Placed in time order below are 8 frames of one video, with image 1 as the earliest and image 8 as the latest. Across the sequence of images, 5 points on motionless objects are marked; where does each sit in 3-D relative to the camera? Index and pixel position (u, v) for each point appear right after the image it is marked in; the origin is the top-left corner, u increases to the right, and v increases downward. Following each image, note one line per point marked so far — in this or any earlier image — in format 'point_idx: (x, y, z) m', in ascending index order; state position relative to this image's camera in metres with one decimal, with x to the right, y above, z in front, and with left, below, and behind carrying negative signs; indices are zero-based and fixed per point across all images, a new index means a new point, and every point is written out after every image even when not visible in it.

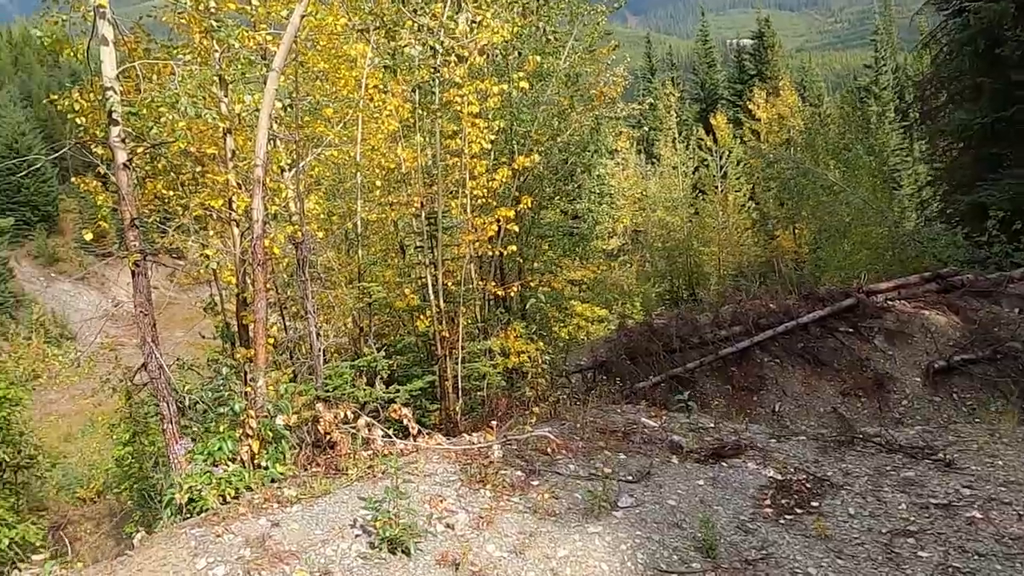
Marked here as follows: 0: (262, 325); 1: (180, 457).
0: (-3.0, -0.5, +8.5) m
1: (-4.2, -2.2, +8.9) m
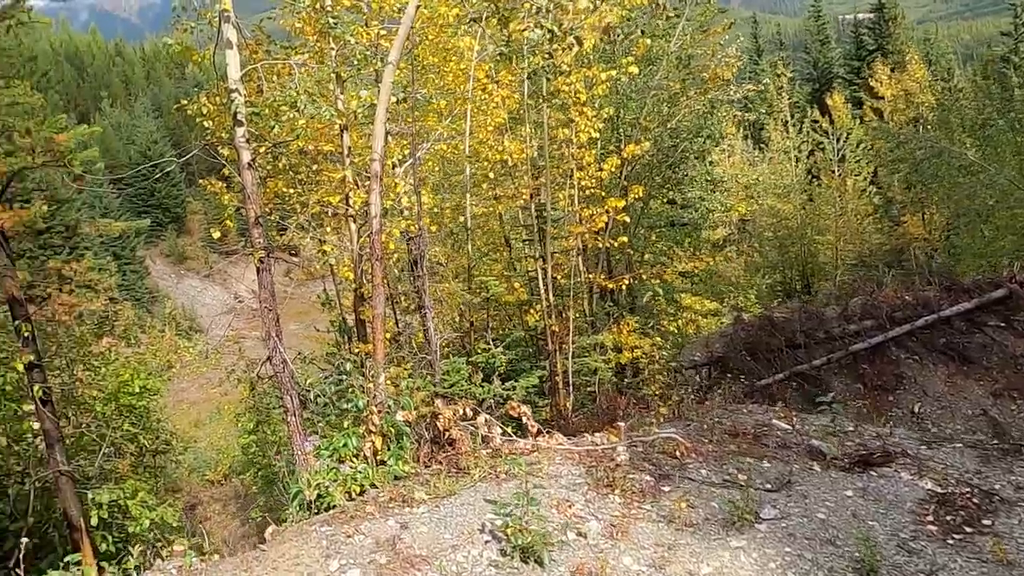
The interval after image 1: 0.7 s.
0: (-1.6, -0.4, +8.5) m
1: (-2.7, -2.1, +9.0) m
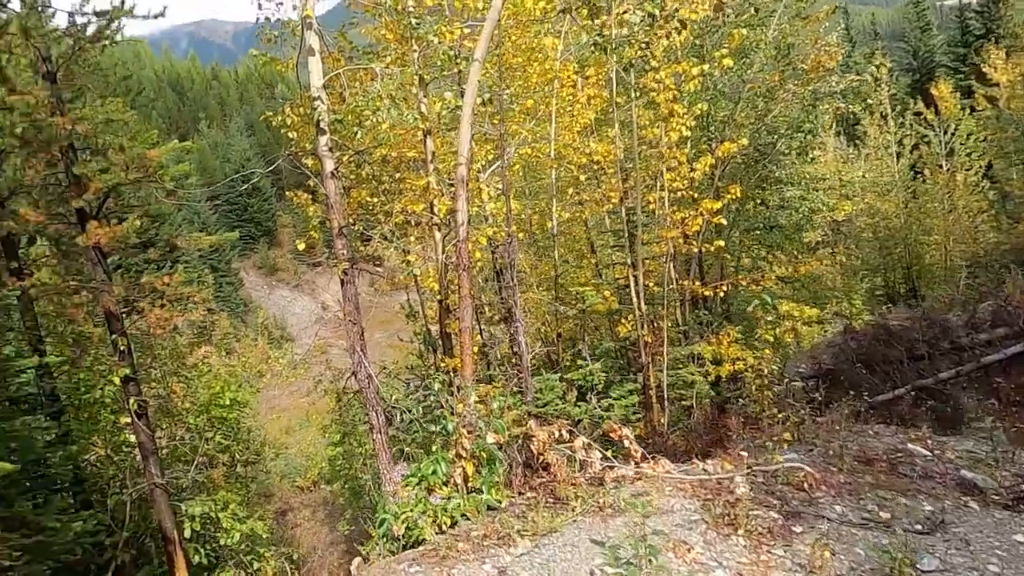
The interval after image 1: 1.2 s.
0: (-0.5, -0.5, +8.0) m
1: (-1.5, -2.2, +8.7) m
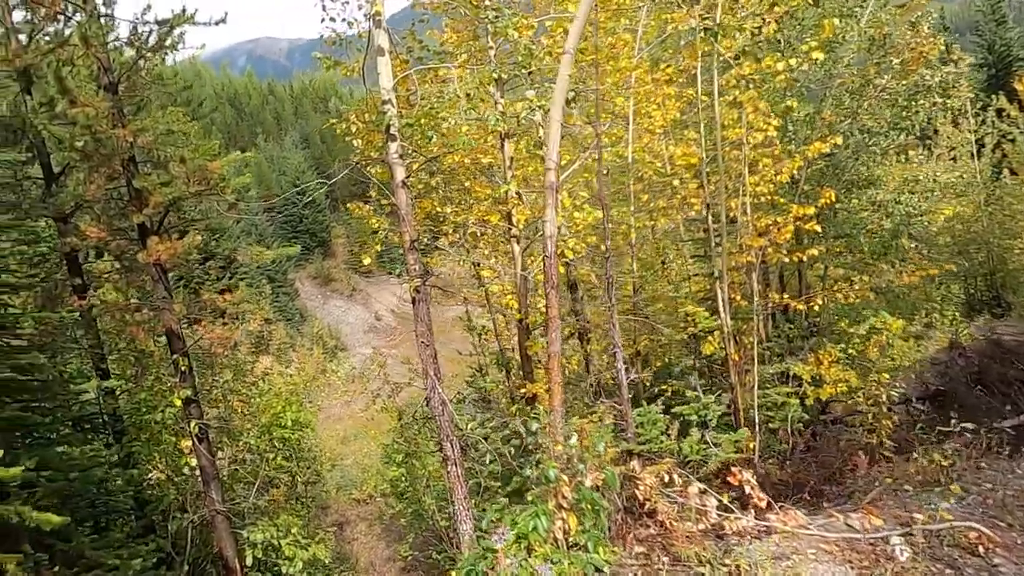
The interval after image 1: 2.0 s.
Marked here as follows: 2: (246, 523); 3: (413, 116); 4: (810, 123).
0: (+0.5, -0.7, +7.1) m
1: (-0.5, -2.5, +7.9) m
2: (-4.6, -4.0, +11.9) m
3: (-1.1, +1.9, +7.6) m
4: (+6.2, +3.4, +14.5) m
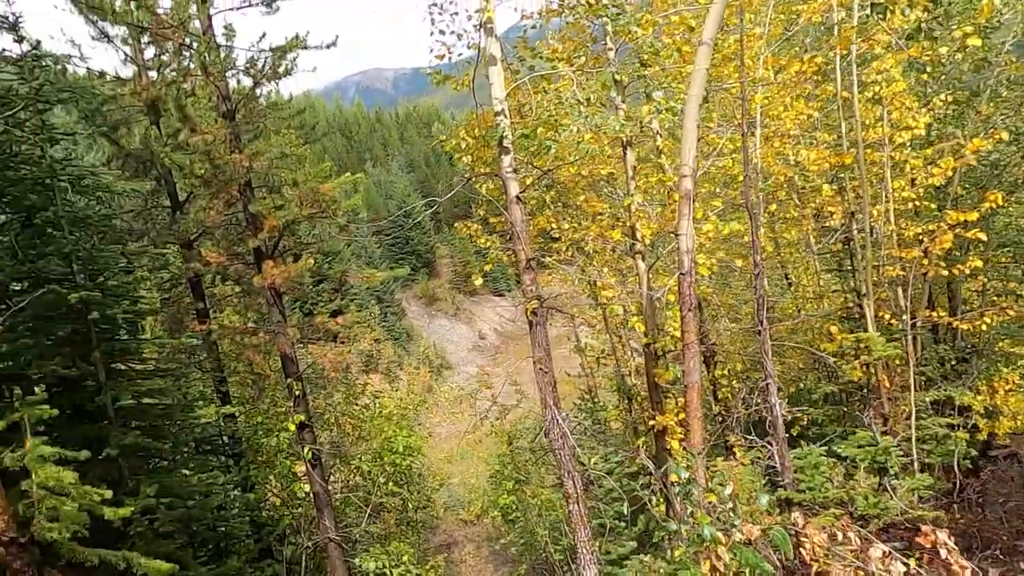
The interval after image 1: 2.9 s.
0: (+1.6, -0.9, +6.3) m
1: (+0.8, -2.7, +7.1) m
2: (-2.6, -4.4, +11.7) m
3: (+0.2, +1.6, +7.0) m
4: (+8.4, +3.1, +12.9) m
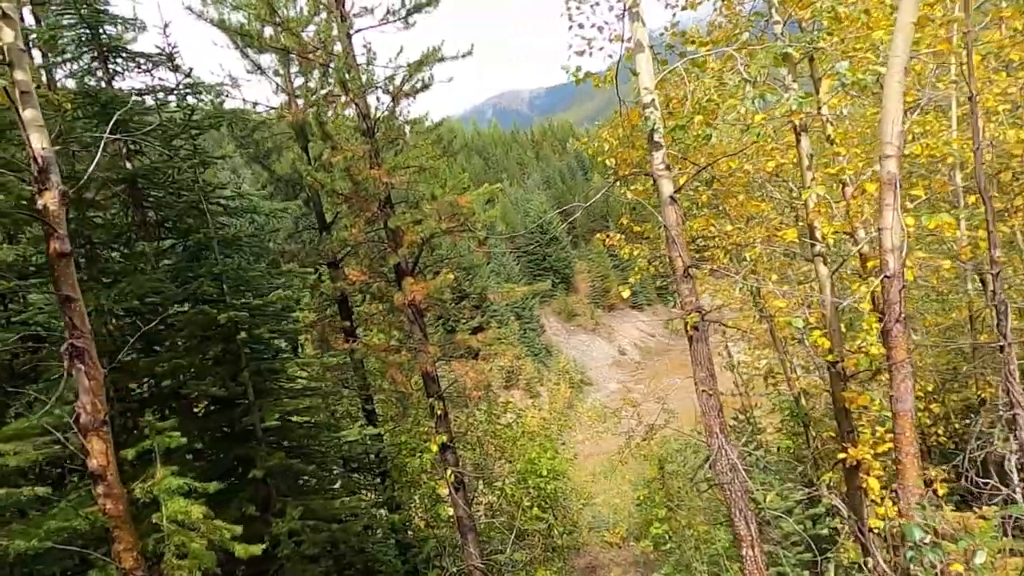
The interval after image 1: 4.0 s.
0: (+2.9, -1.0, +5.1) m
1: (+2.3, -2.8, +6.1) m
2: (-0.1, -4.7, +11.2) m
3: (+1.5, +1.5, +6.2) m
4: (+10.7, +3.1, +10.4) m
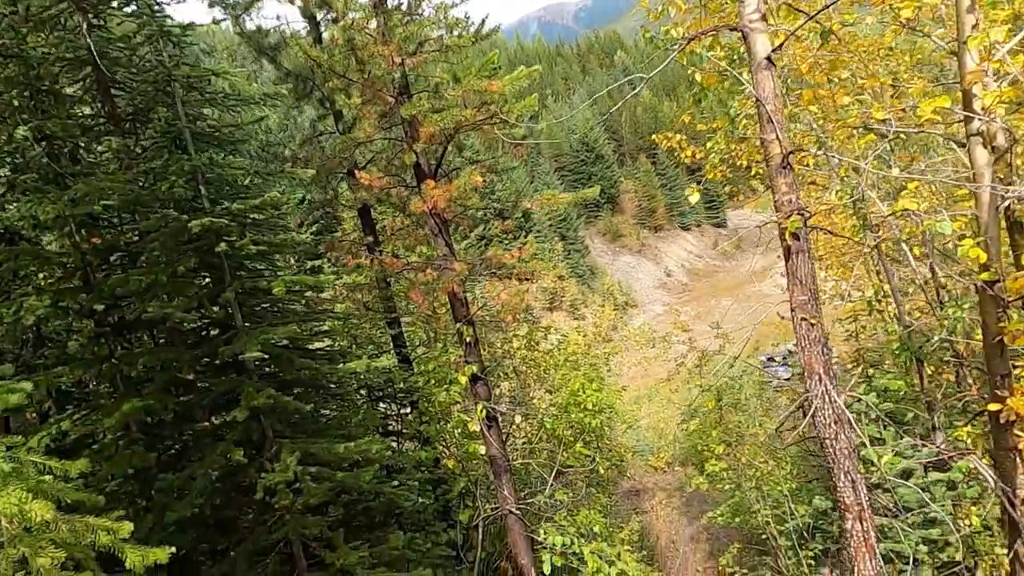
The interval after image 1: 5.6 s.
0: (+3.1, -0.4, +3.5) m
1: (+2.5, -2.1, +4.6) m
2: (+0.4, -3.4, +10.0) m
3: (+1.8, +2.2, +4.3) m
4: (+11.2, +4.2, +7.7) m
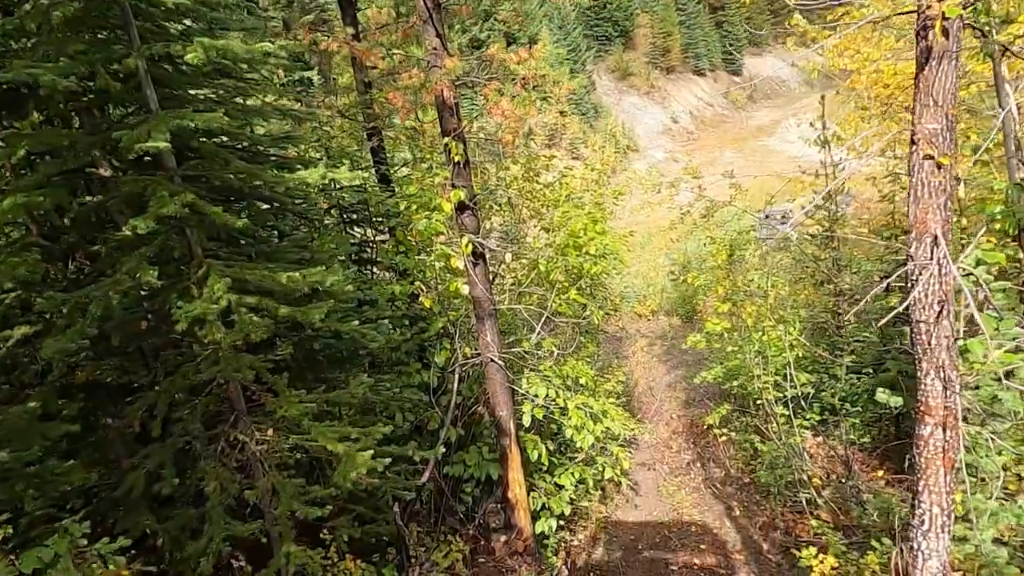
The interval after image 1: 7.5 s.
0: (+3.1, +0.1, +2.1) m
1: (+2.4, -1.3, +3.6) m
2: (+0.2, -1.1, +9.1) m
3: (+2.0, +2.9, +2.3) m
4: (+11.5, +4.9, +5.3) m
